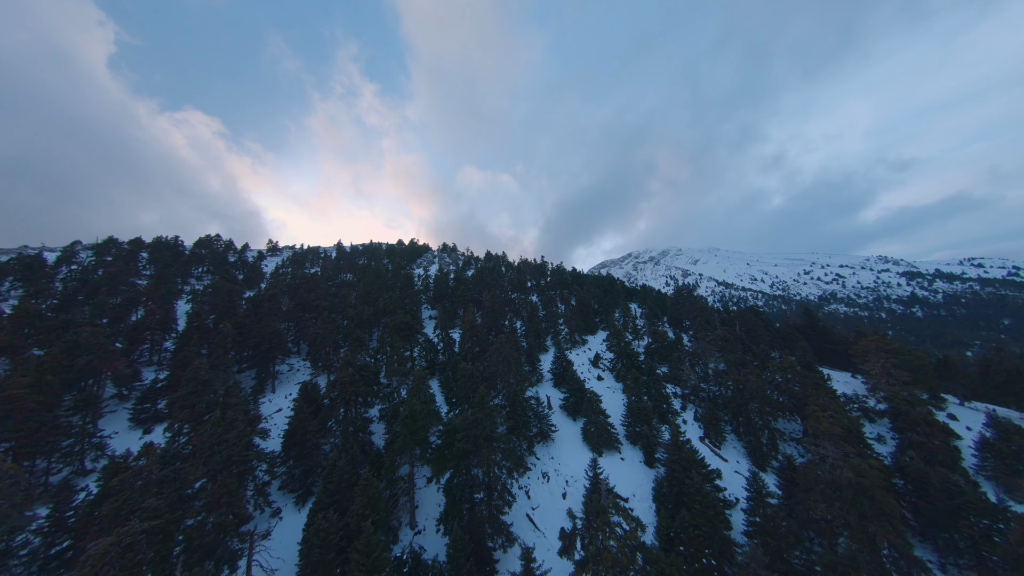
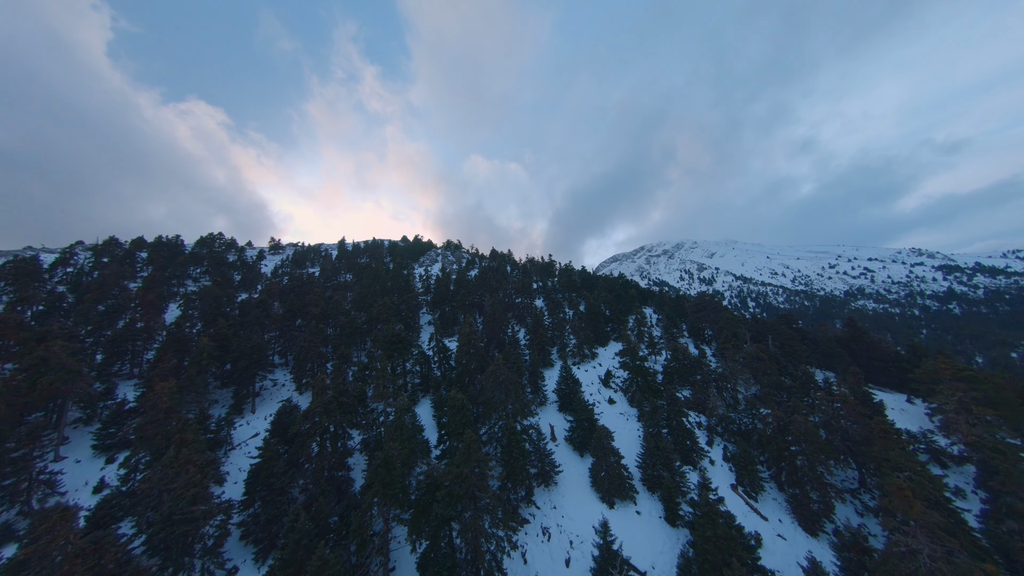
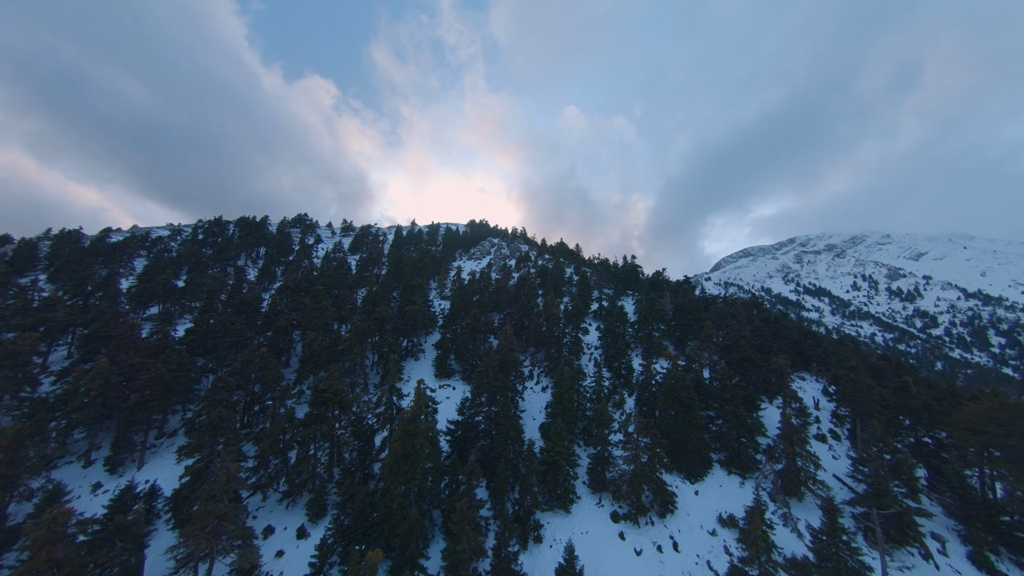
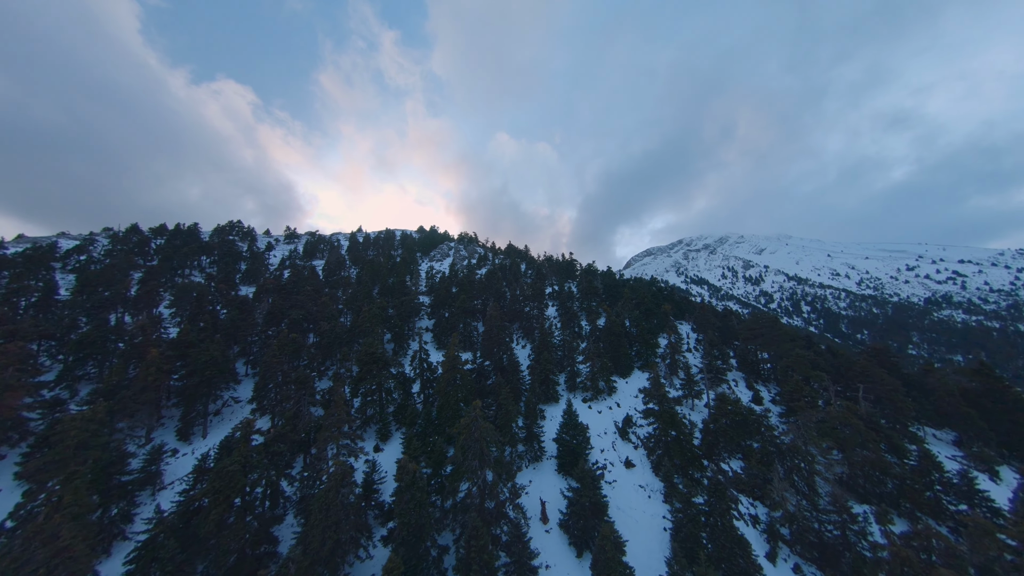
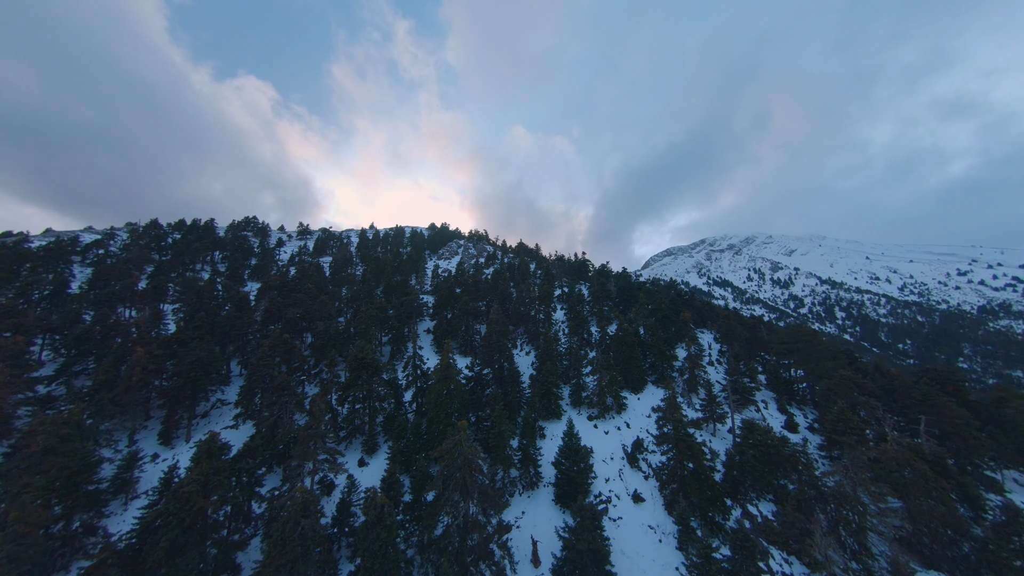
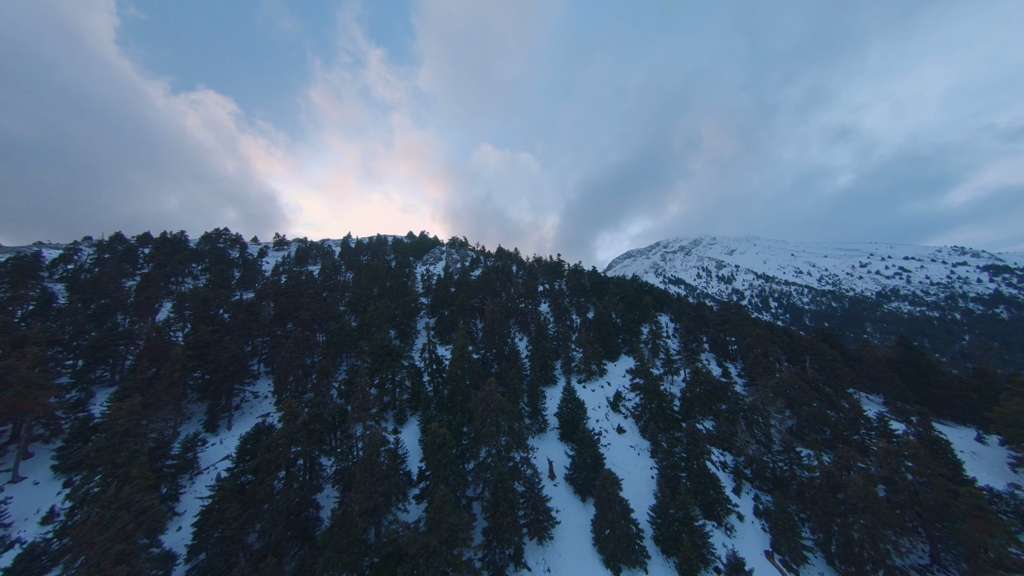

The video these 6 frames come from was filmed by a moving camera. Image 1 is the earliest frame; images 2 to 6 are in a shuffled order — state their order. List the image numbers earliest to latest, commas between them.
2, 6, 4, 5, 3
